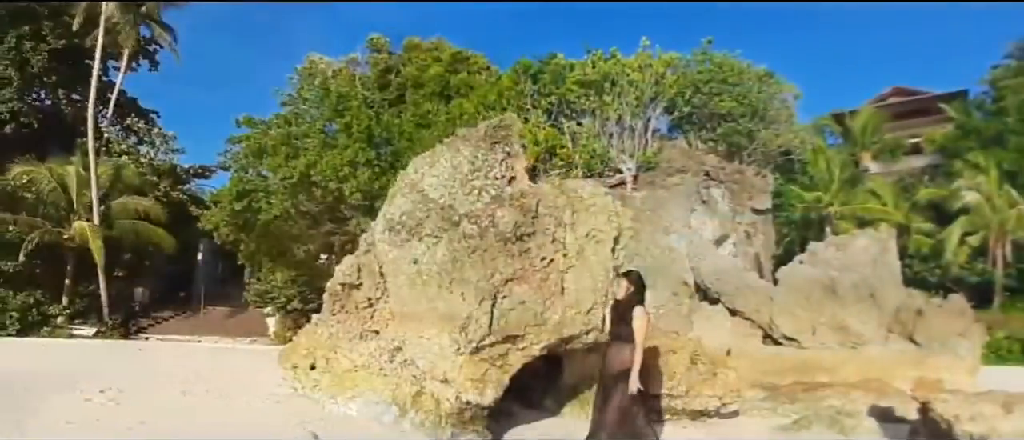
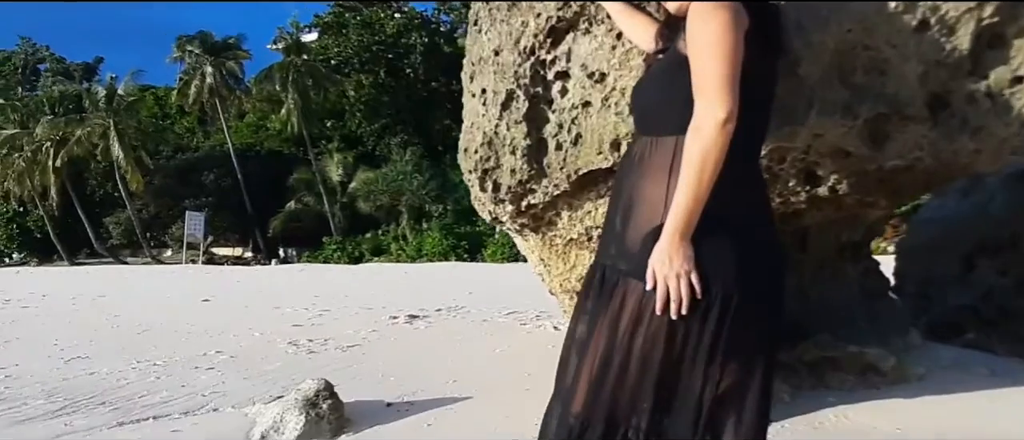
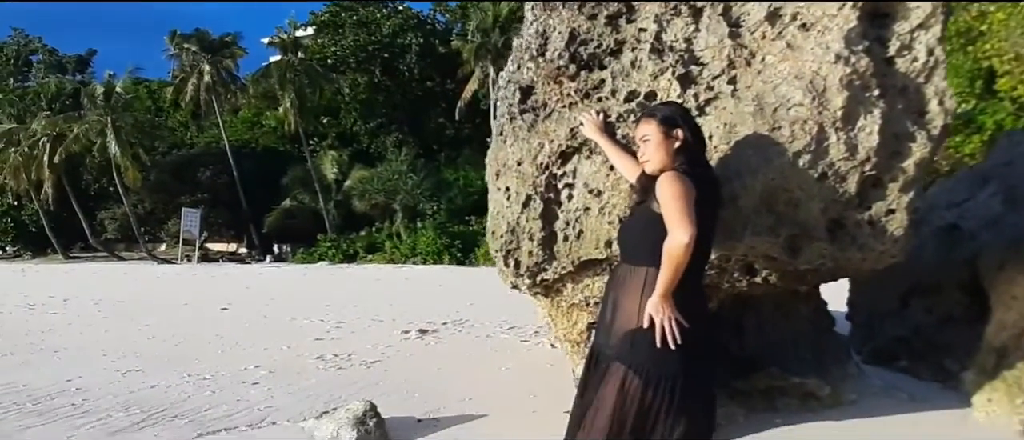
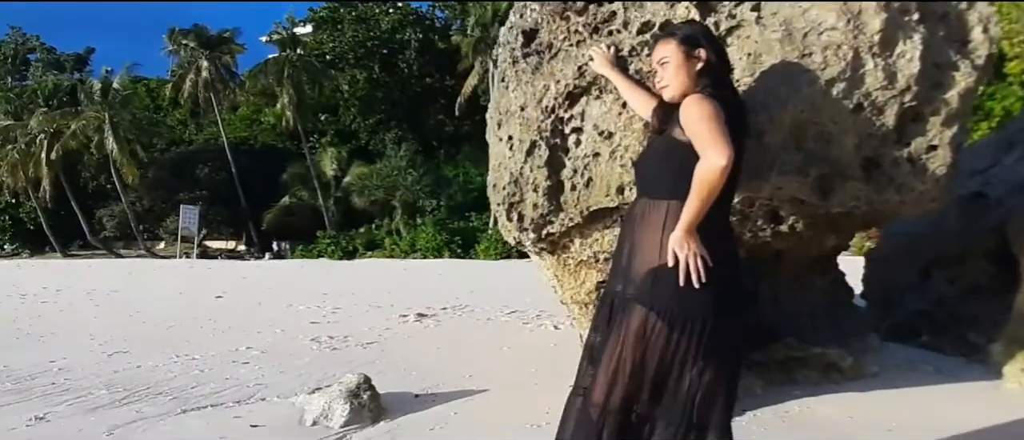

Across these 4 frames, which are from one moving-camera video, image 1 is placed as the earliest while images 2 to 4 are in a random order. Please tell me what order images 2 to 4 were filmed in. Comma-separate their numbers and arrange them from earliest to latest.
3, 4, 2
